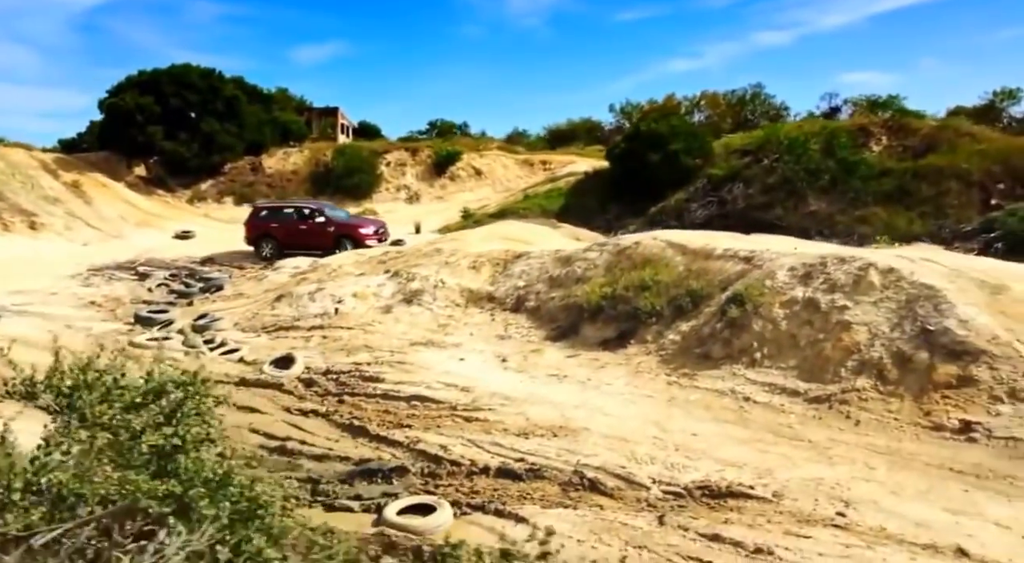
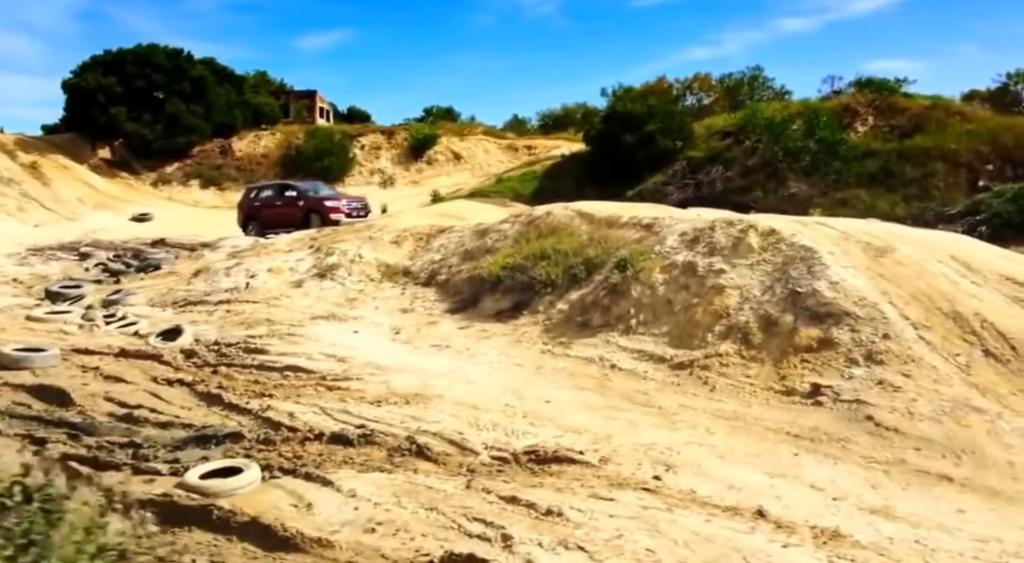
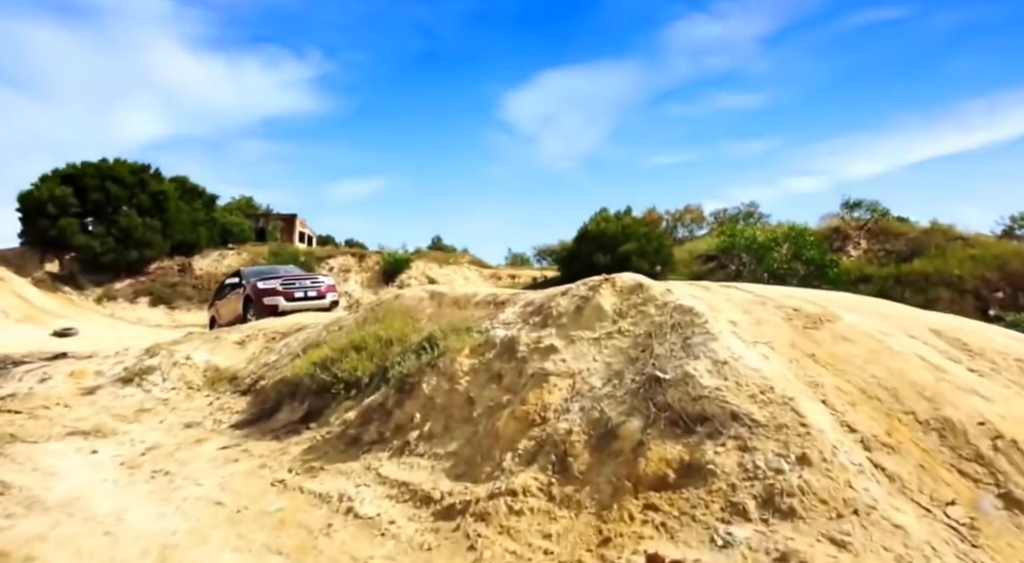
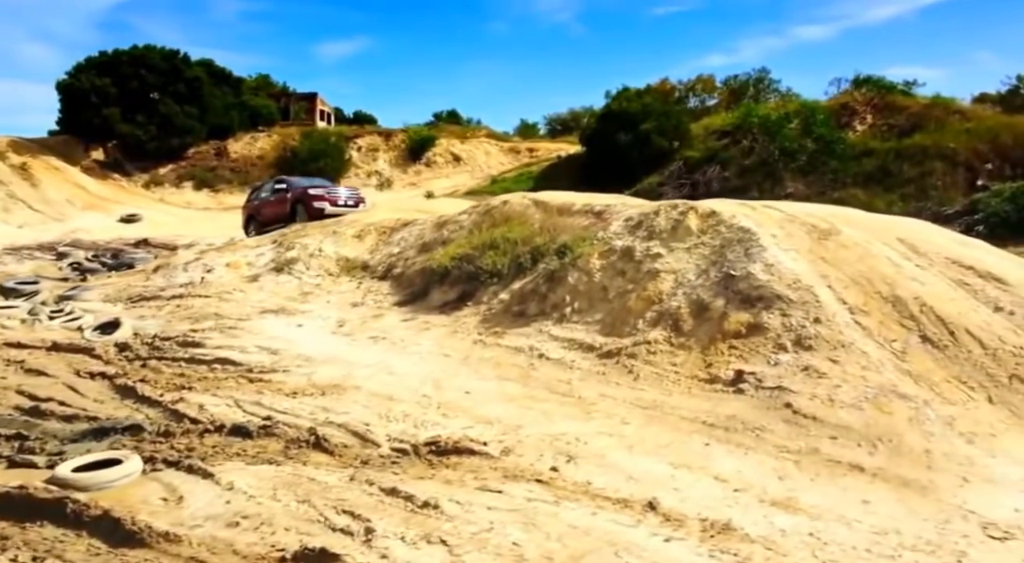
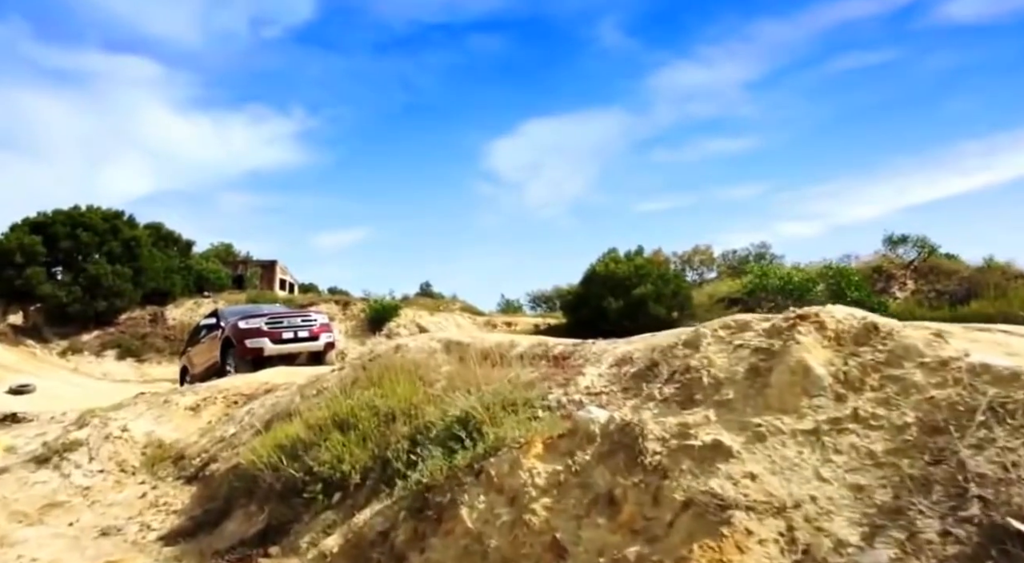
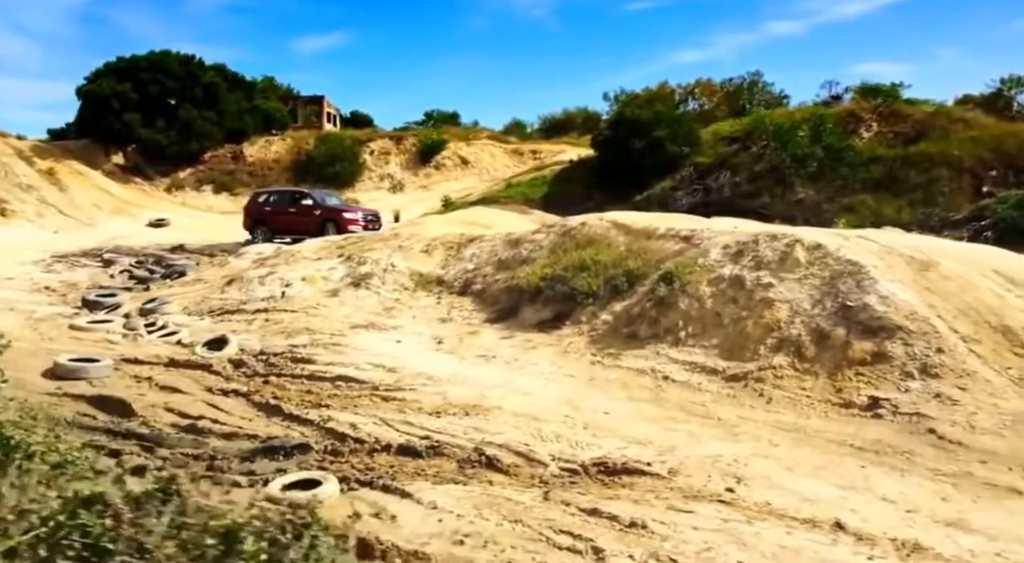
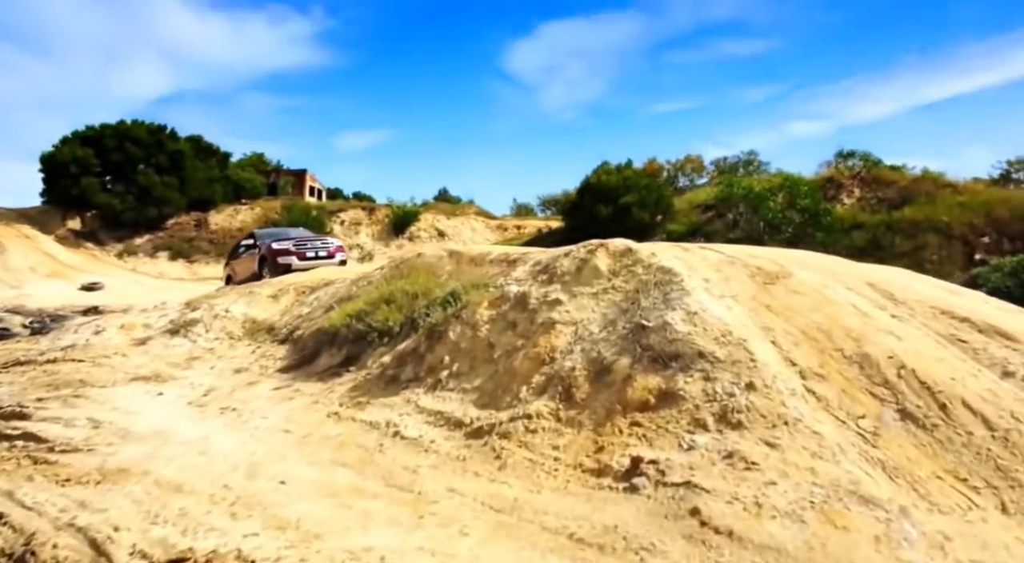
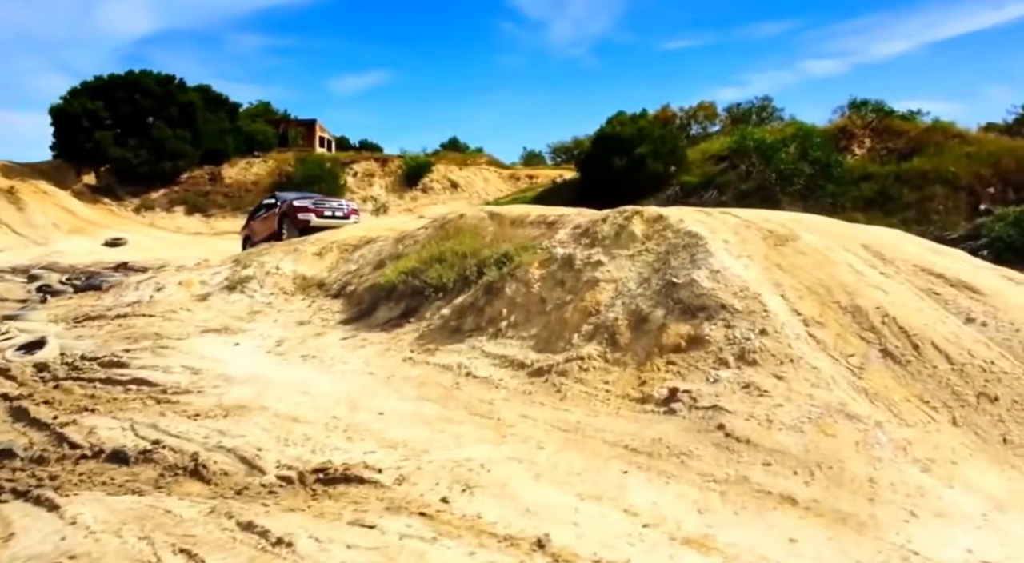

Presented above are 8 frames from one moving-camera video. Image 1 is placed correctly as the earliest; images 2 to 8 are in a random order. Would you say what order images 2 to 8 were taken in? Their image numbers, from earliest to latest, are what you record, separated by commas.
6, 2, 4, 8, 7, 3, 5
